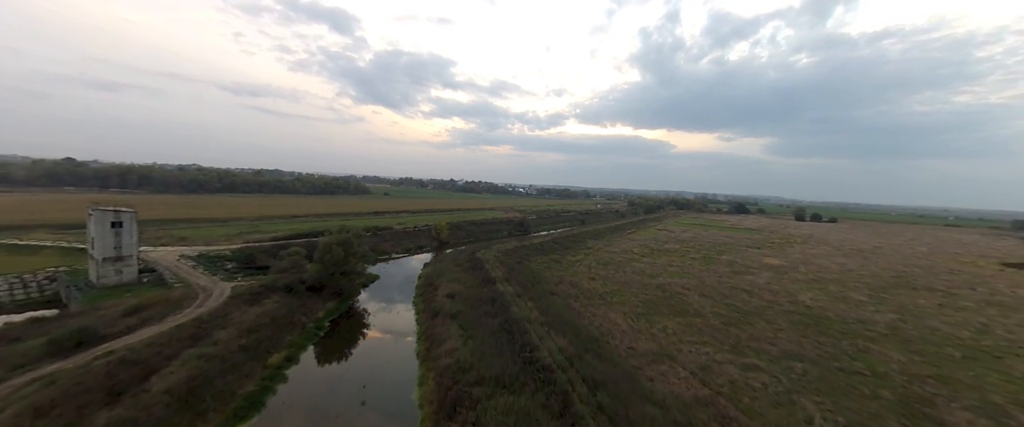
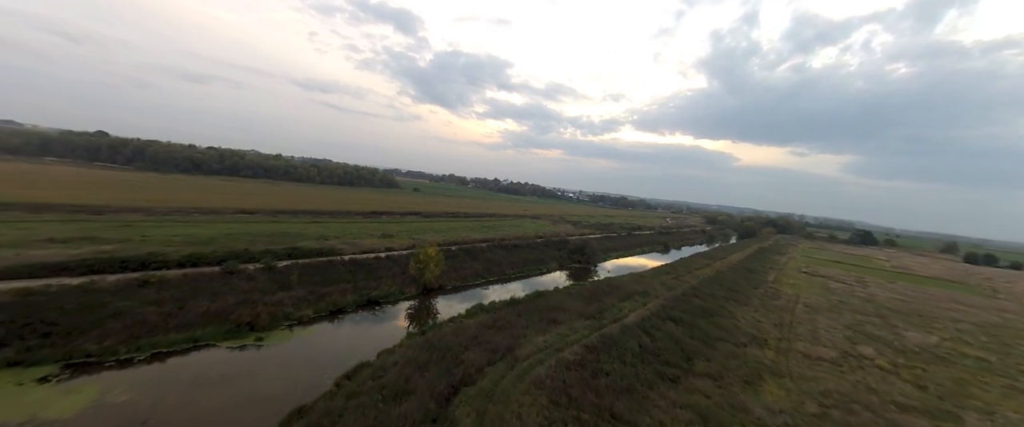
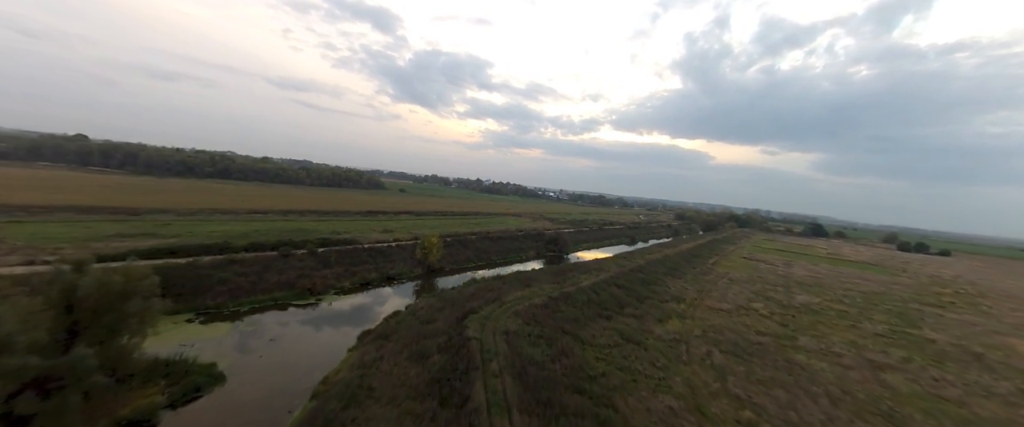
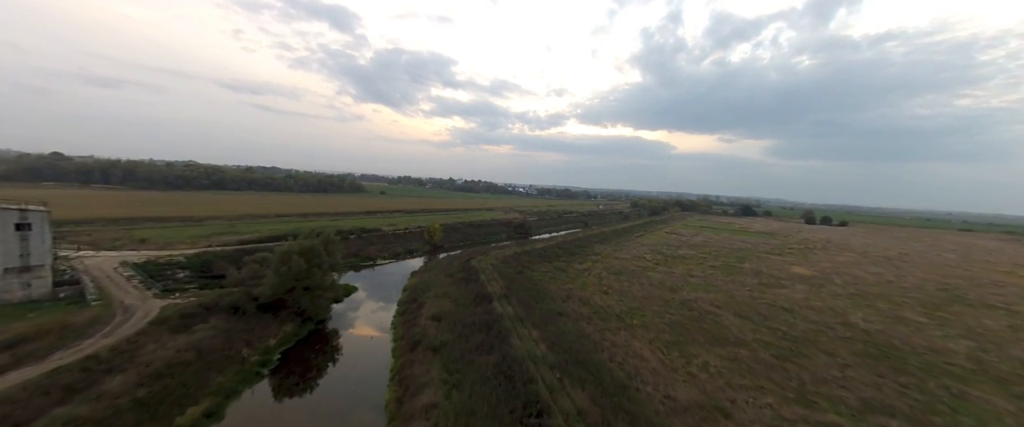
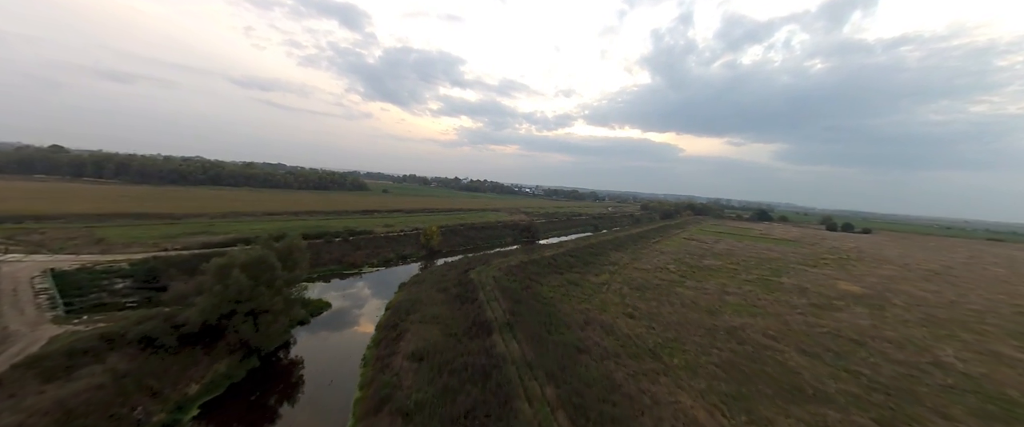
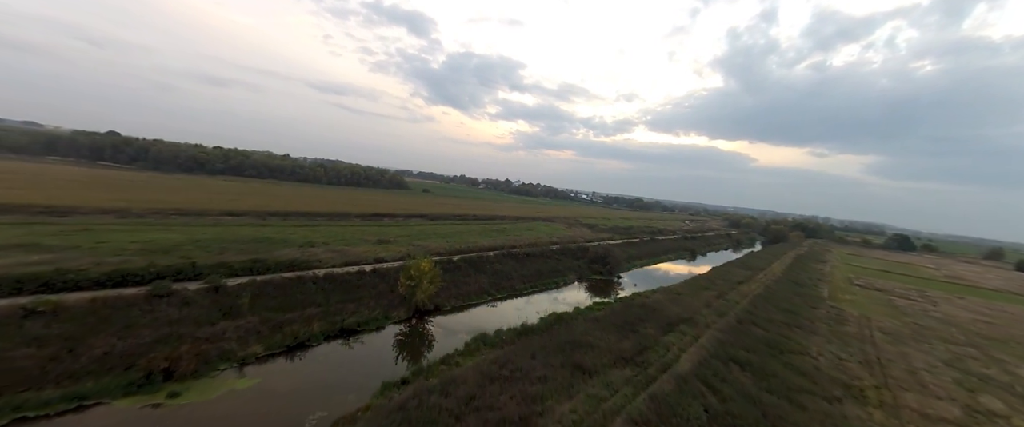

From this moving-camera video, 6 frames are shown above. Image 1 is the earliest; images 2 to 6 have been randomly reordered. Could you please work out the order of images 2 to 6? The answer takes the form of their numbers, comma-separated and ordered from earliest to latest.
4, 5, 3, 2, 6
